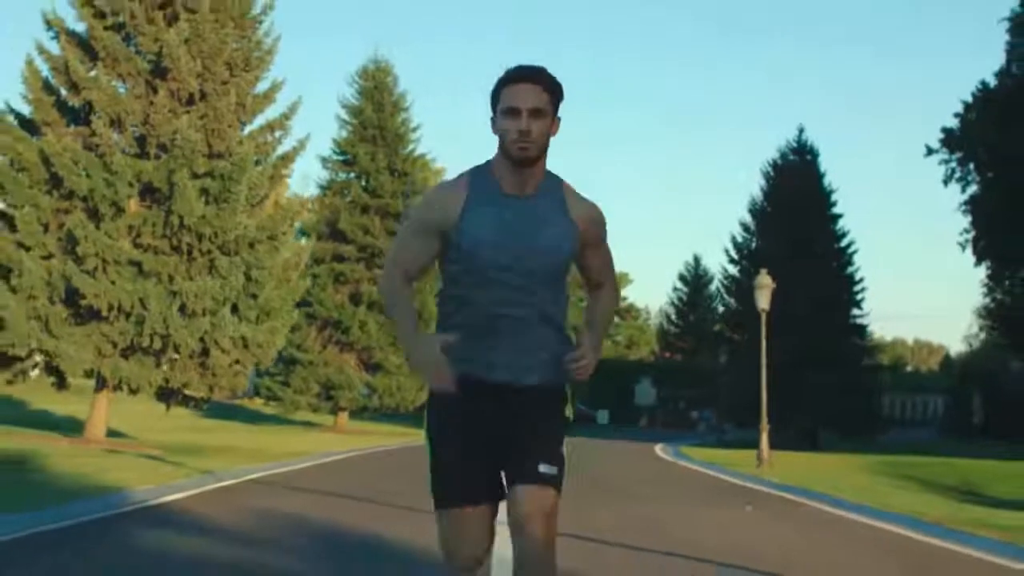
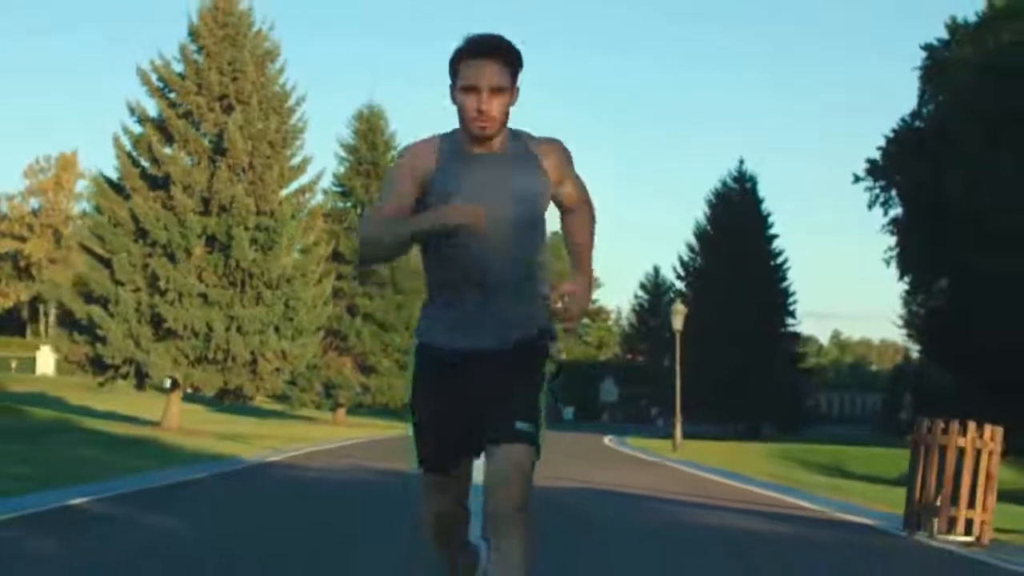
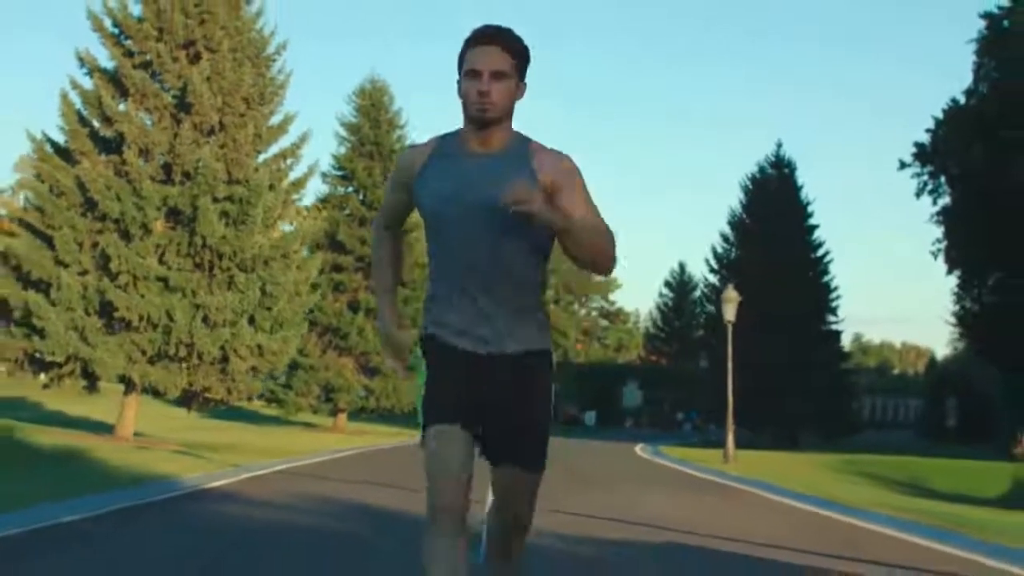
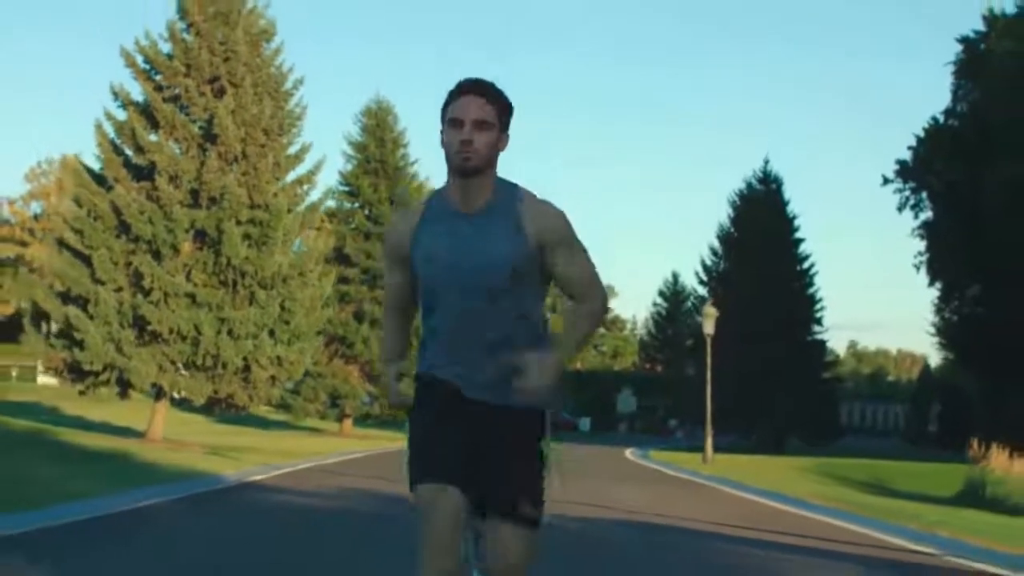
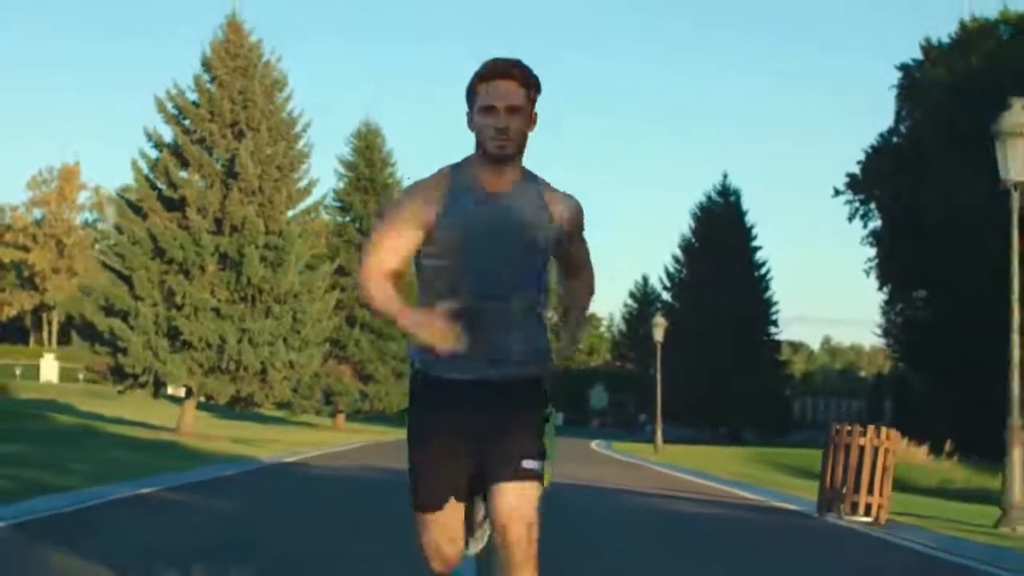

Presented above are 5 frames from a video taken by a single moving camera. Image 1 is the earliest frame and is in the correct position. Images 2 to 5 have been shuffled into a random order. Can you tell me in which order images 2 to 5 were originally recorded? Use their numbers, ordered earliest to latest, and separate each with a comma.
3, 4, 2, 5
